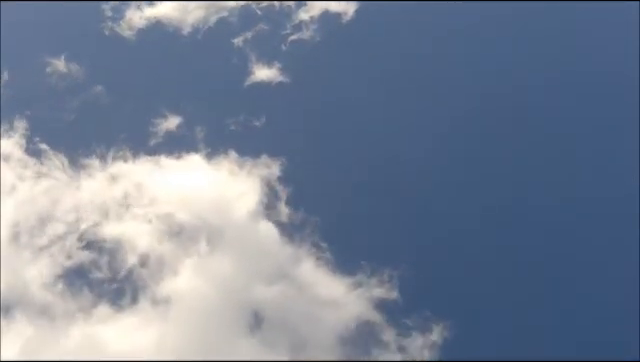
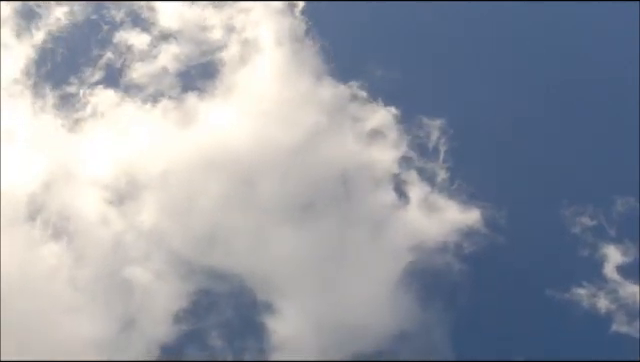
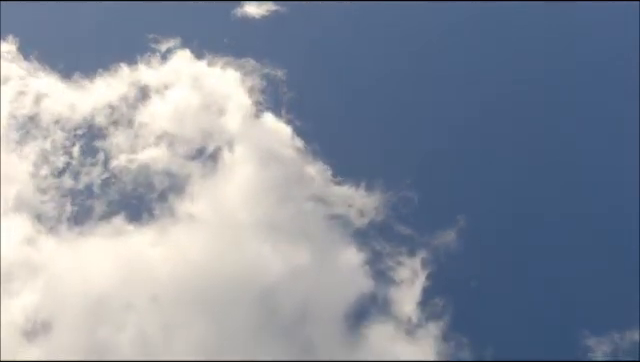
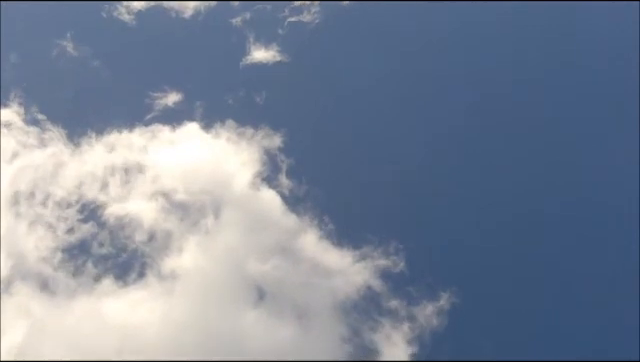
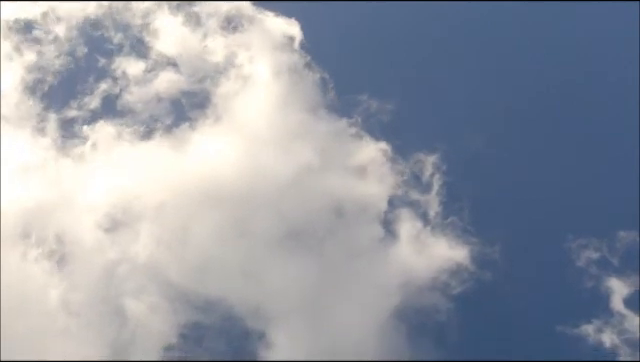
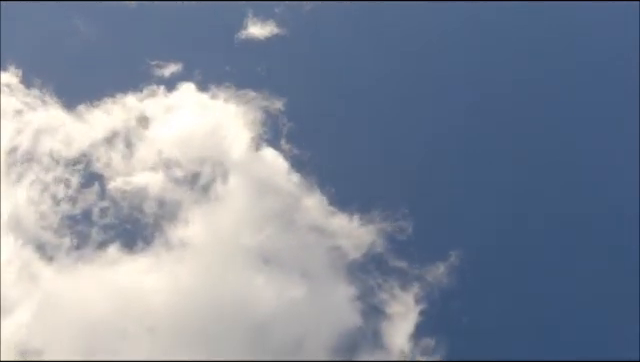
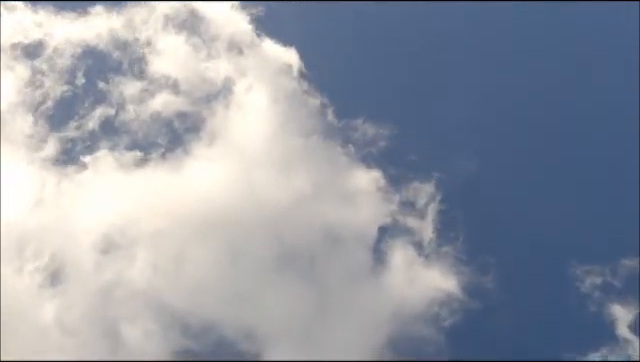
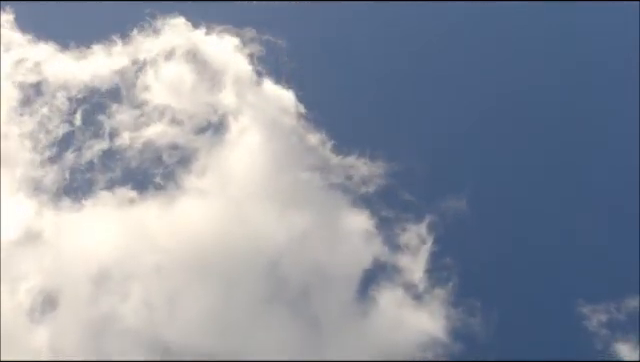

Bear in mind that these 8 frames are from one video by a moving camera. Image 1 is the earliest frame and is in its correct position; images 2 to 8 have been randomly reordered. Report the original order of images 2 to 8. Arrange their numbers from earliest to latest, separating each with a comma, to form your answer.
4, 6, 3, 8, 7, 5, 2
